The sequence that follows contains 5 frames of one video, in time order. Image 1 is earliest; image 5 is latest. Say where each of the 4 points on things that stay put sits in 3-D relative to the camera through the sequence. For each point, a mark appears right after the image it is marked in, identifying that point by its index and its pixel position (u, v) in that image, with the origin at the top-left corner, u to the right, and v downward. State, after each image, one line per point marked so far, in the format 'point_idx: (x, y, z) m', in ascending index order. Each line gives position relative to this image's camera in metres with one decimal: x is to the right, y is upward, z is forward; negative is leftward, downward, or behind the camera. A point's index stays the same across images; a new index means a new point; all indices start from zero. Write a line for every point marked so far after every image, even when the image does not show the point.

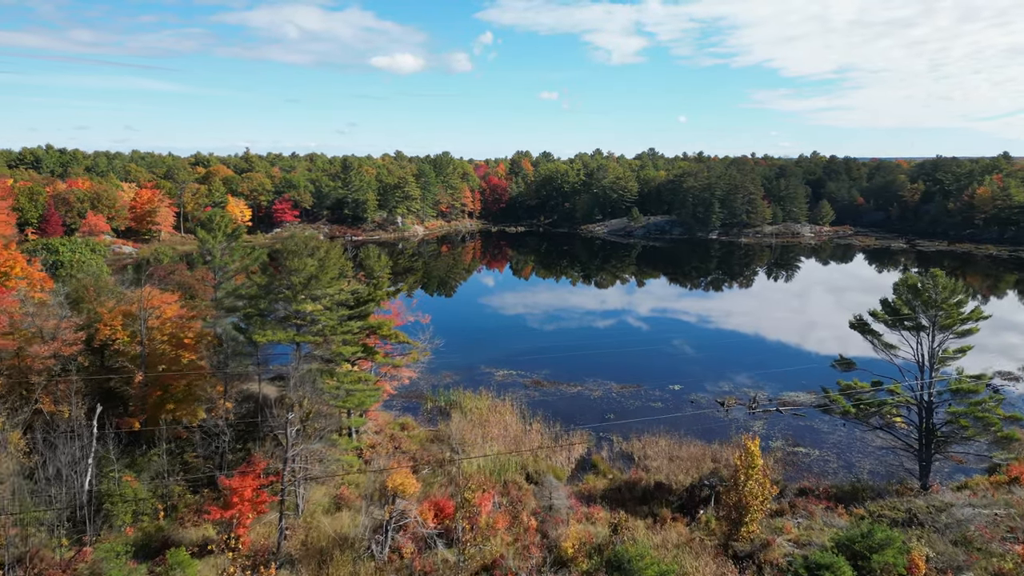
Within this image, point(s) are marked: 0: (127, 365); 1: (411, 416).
0: (-10.6, -2.1, +14.3) m
1: (-3.7, -4.7, +19.3) m
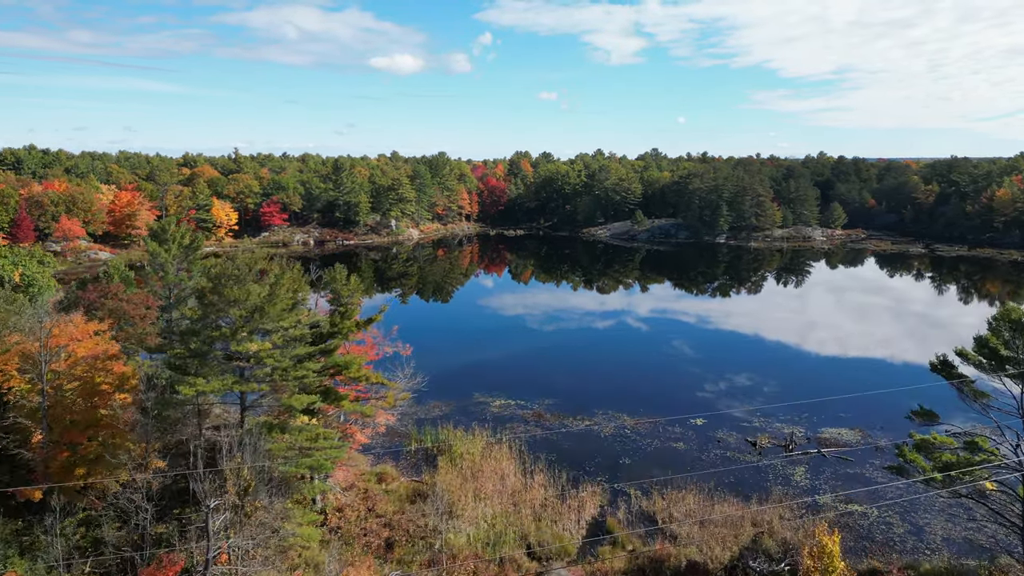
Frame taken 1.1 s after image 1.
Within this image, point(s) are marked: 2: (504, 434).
0: (-10.6, -2.9, +11.4) m
1: (-3.8, -5.5, +16.4) m
2: (-0.3, -5.1, +18.4) m
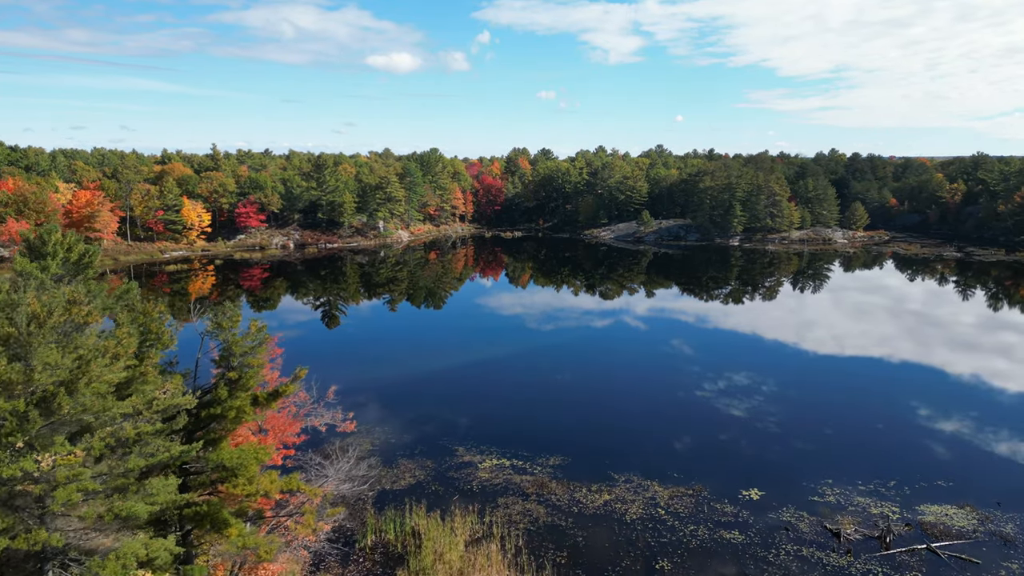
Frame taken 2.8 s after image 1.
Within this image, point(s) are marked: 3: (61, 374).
0: (-10.8, -3.7, +6.6) m
1: (-3.9, -6.3, +11.6) m
2: (-0.4, -6.0, +13.6) m
3: (-5.6, -1.1, +6.5) m
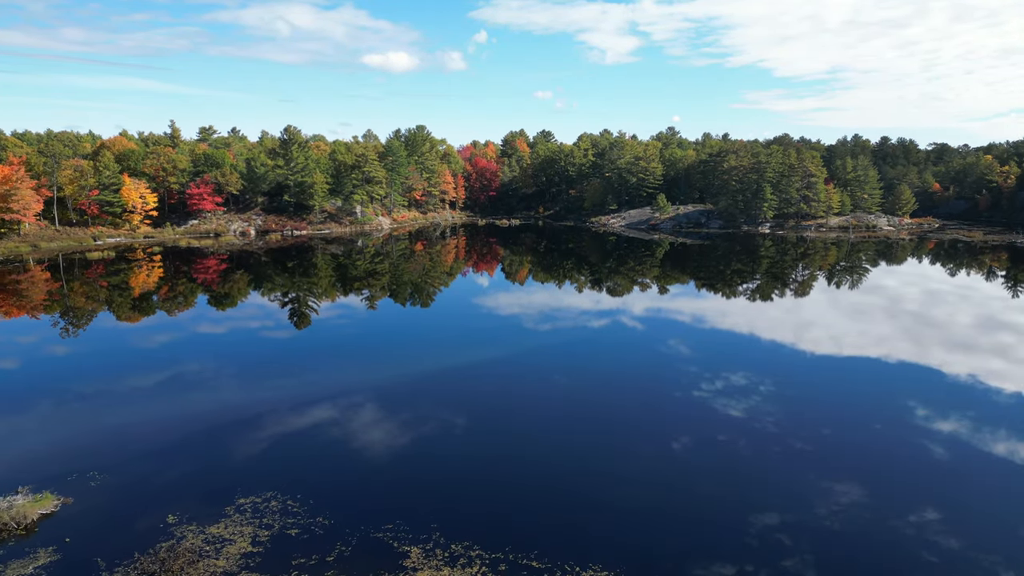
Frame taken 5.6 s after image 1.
0: (-10.8, -3.1, -1.3) m
1: (-4.0, -5.7, +3.7) m
2: (-0.5, -5.4, +5.7) m
3: (-5.6, -0.5, -1.4) m
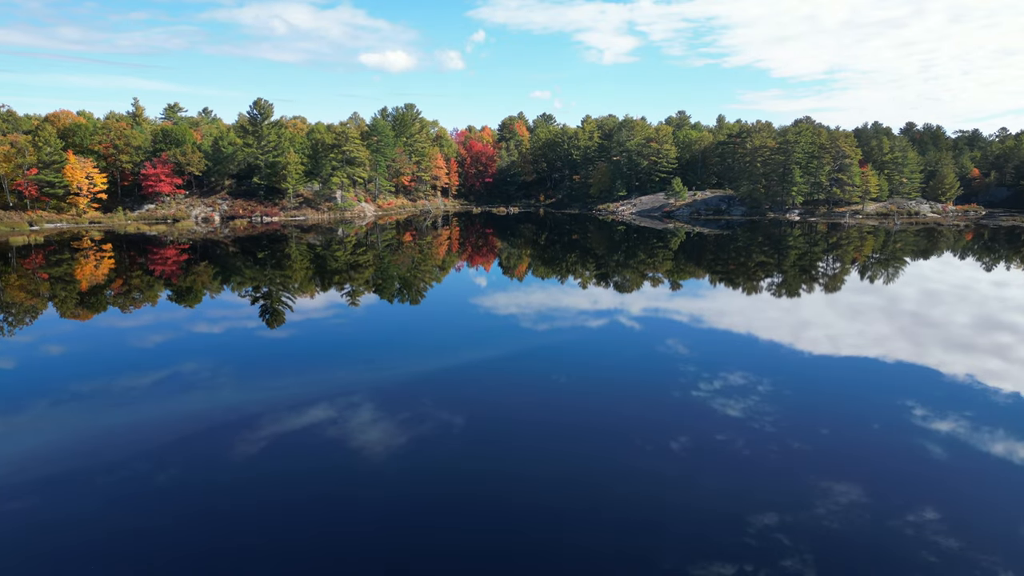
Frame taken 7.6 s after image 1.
0: (-10.7, -2.6, -7.1) m
1: (-3.9, -5.2, -2.0) m
2: (-0.5, -4.9, 0.0) m
3: (-5.6, +0.1, -7.1) m
